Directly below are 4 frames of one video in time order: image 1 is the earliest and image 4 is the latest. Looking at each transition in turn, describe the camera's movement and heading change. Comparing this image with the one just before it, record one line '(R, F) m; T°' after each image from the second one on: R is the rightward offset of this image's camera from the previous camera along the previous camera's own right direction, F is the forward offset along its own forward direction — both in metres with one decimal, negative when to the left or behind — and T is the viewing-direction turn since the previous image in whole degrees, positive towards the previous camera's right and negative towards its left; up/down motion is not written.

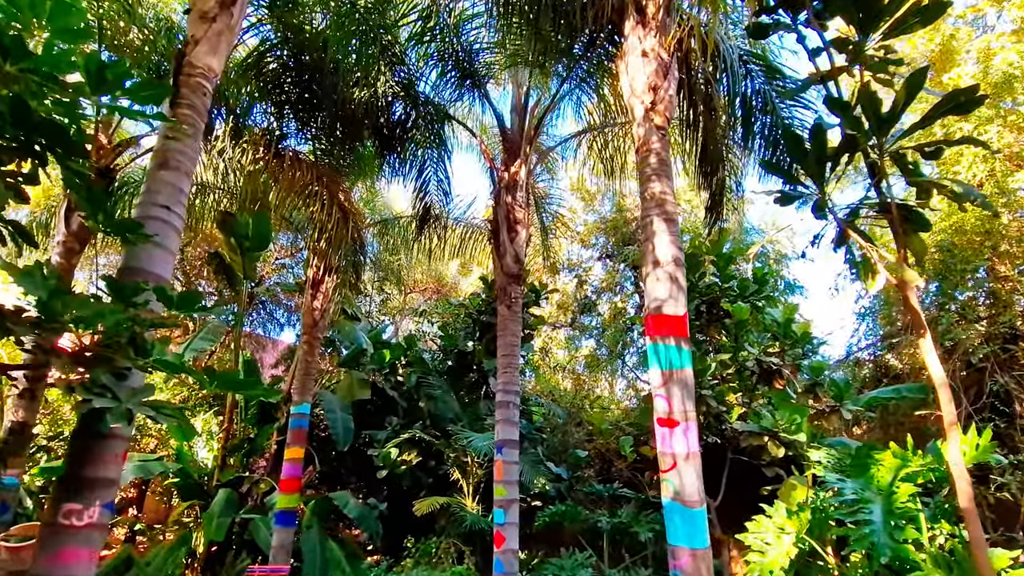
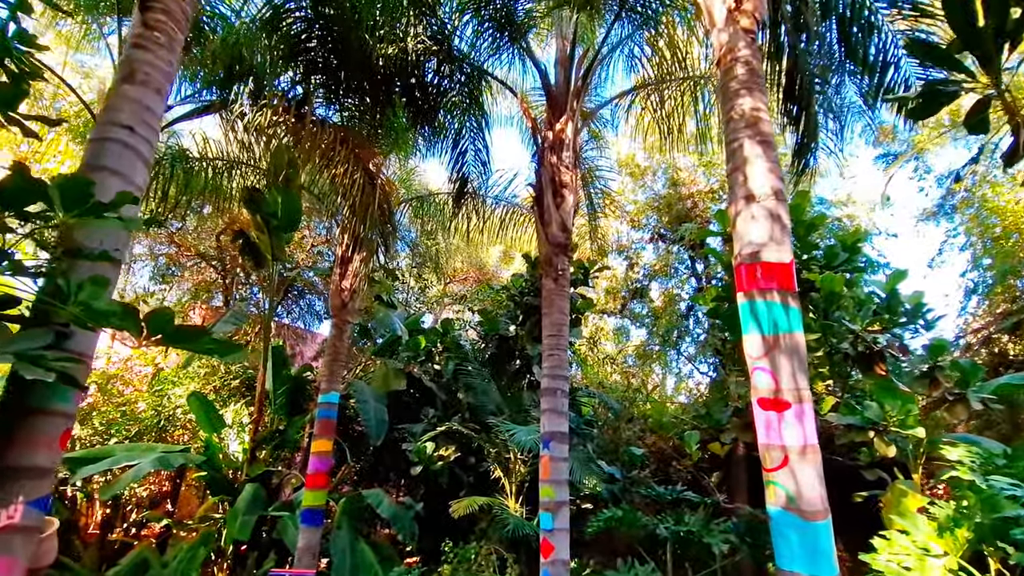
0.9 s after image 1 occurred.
(0.0, +0.7) m; -4°
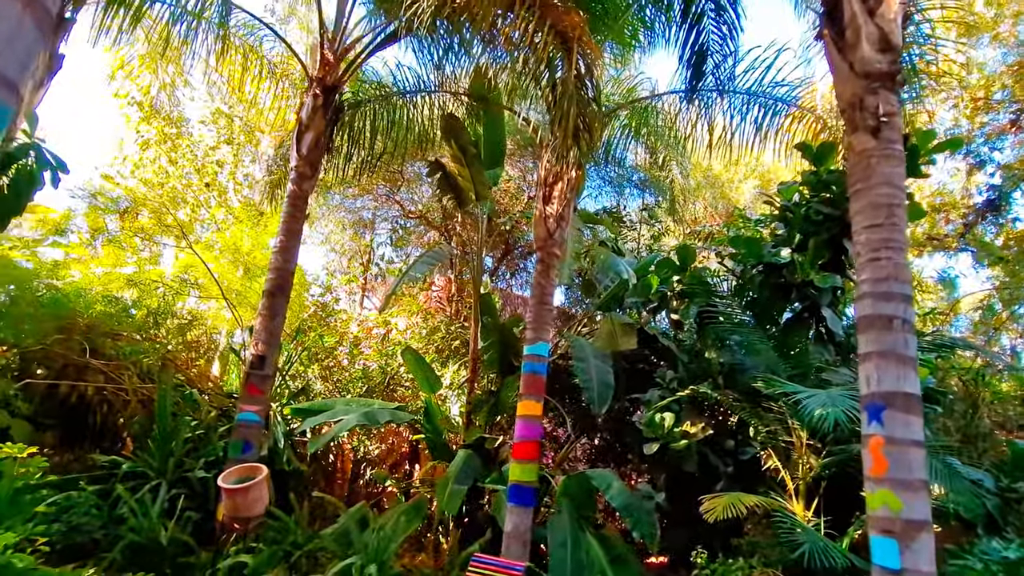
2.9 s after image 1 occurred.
(-0.1, +1.5) m; -25°
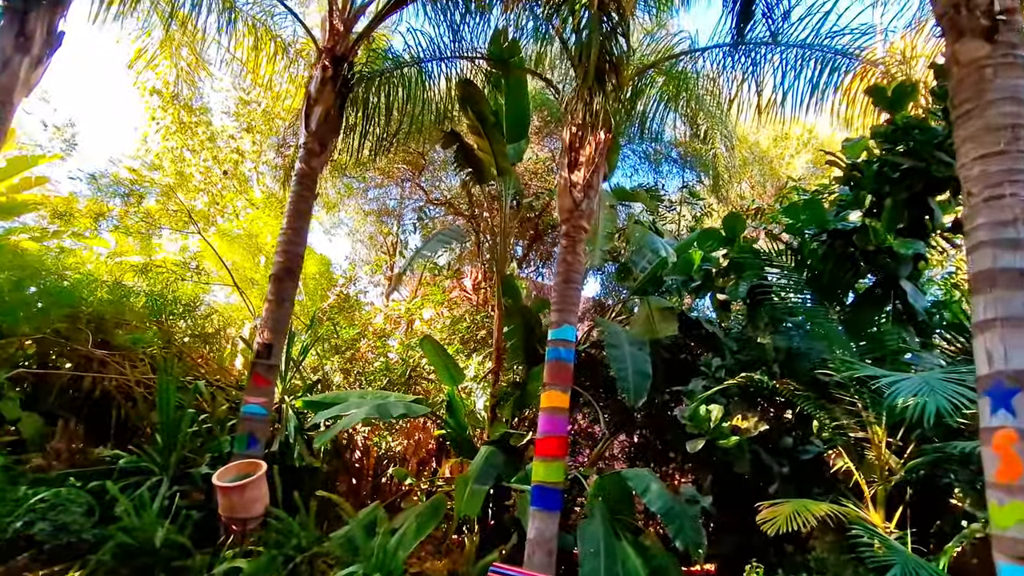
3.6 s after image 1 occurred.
(+0.1, +0.5) m; -4°
